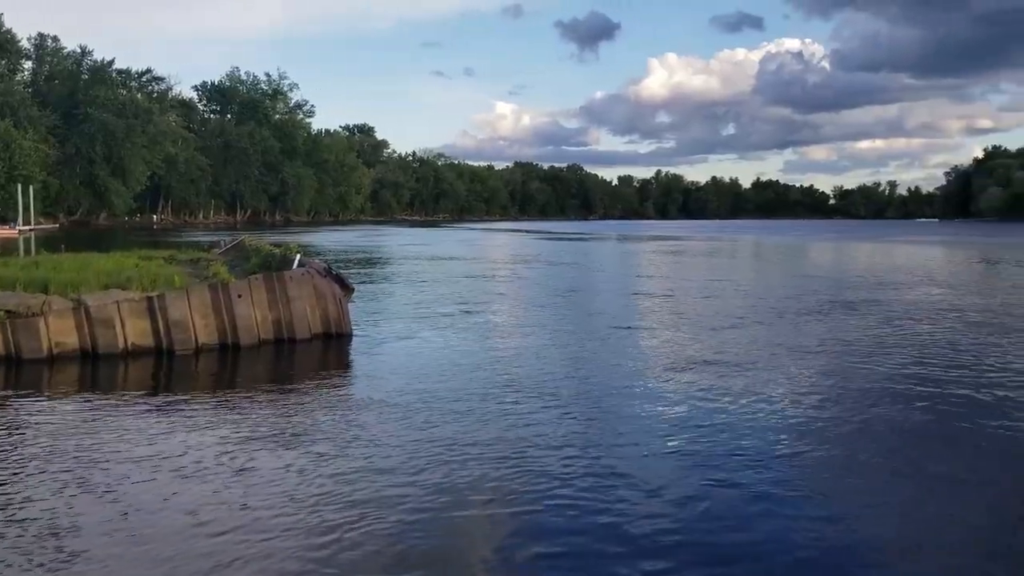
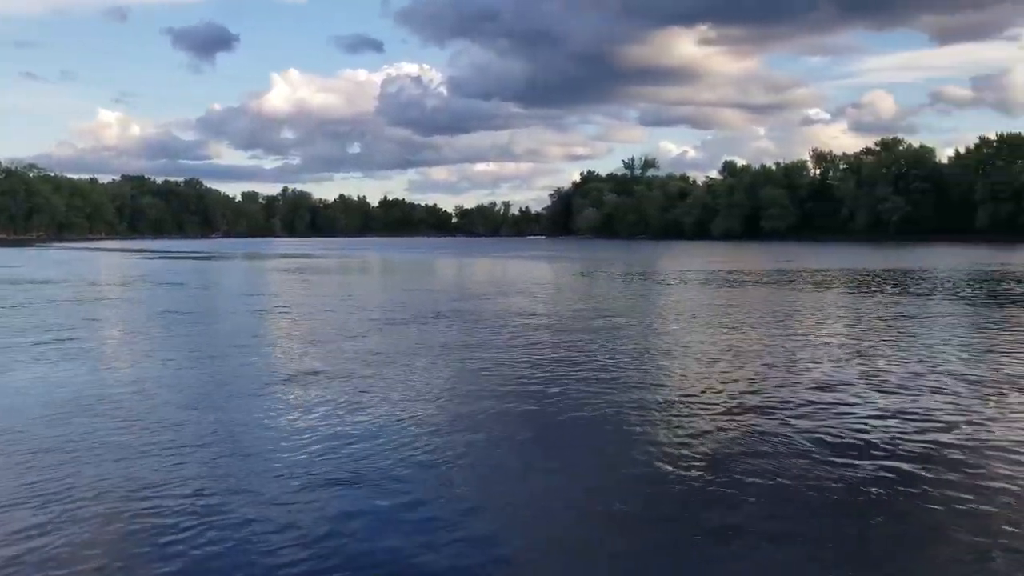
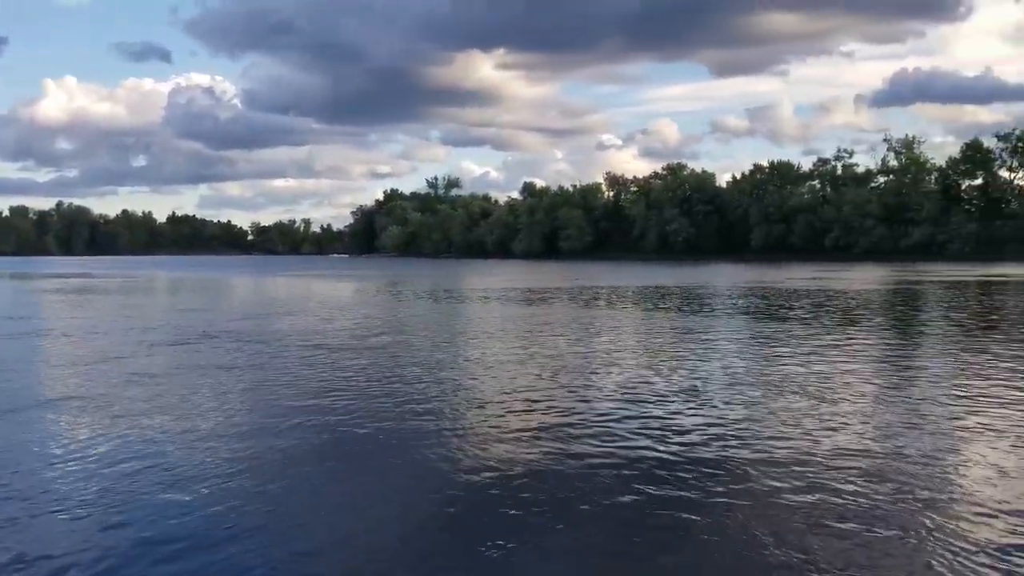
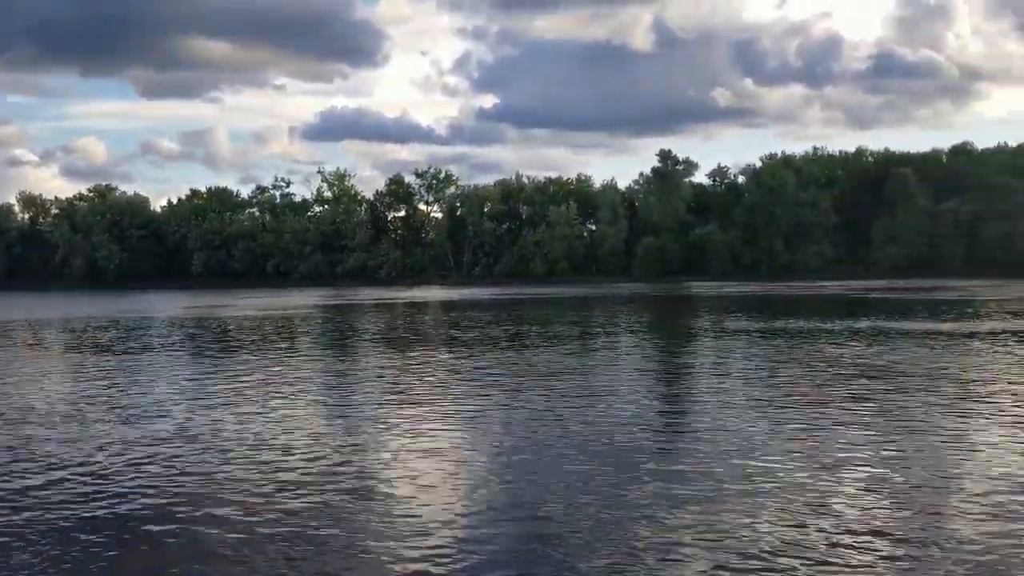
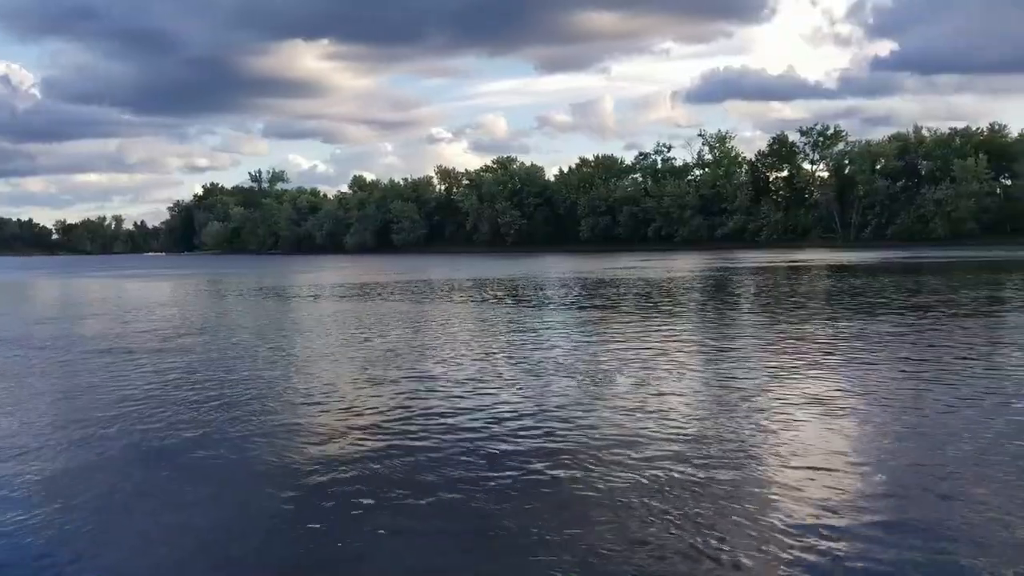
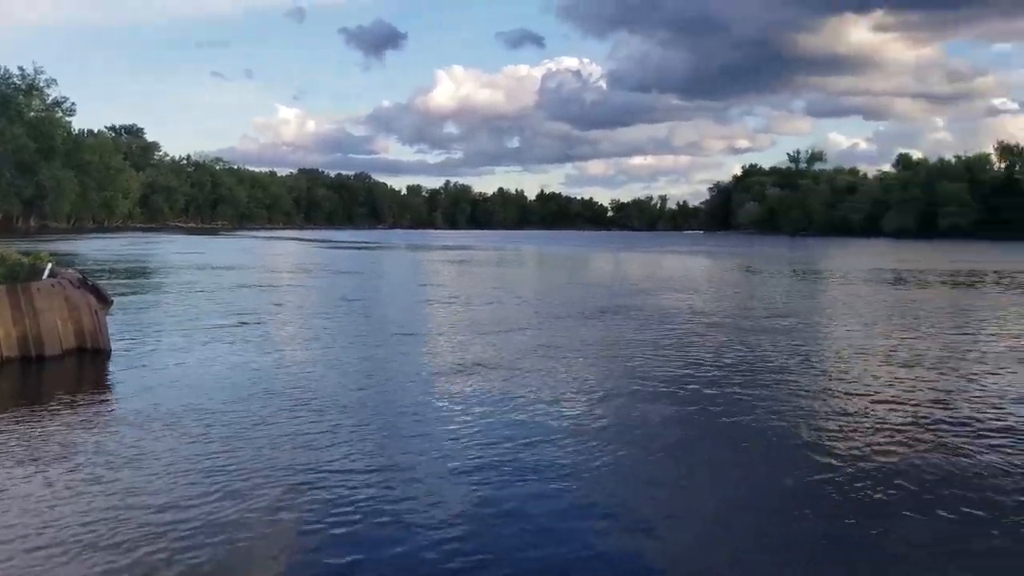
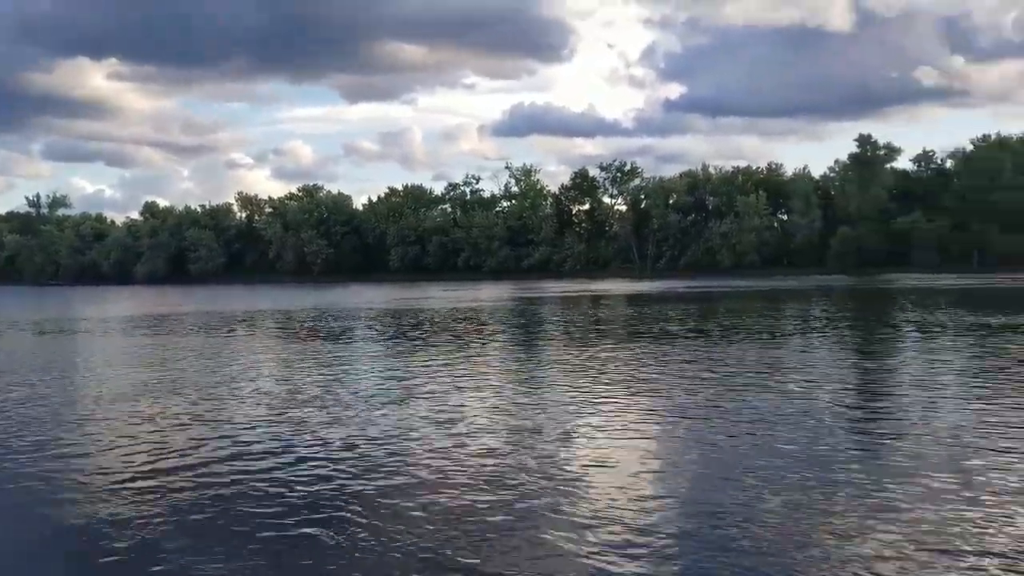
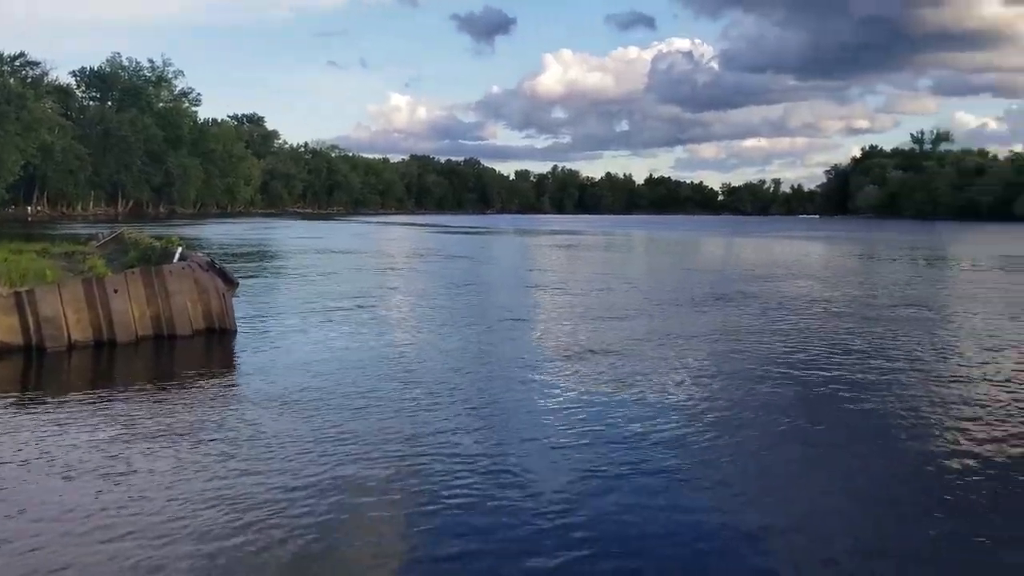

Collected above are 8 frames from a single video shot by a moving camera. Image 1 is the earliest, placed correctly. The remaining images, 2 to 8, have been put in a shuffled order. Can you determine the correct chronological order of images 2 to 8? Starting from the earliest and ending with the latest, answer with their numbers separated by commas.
8, 6, 2, 3, 5, 7, 4
